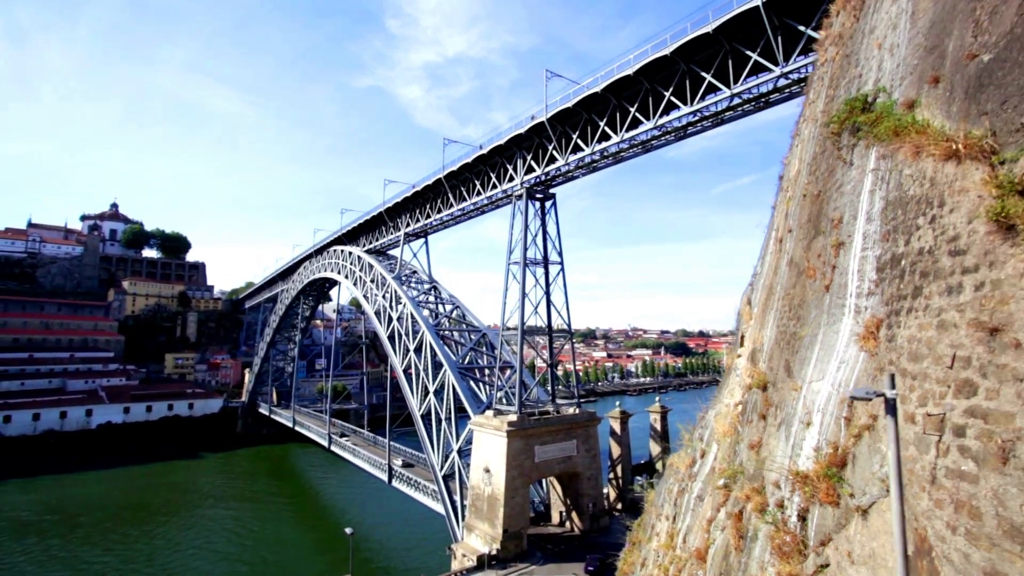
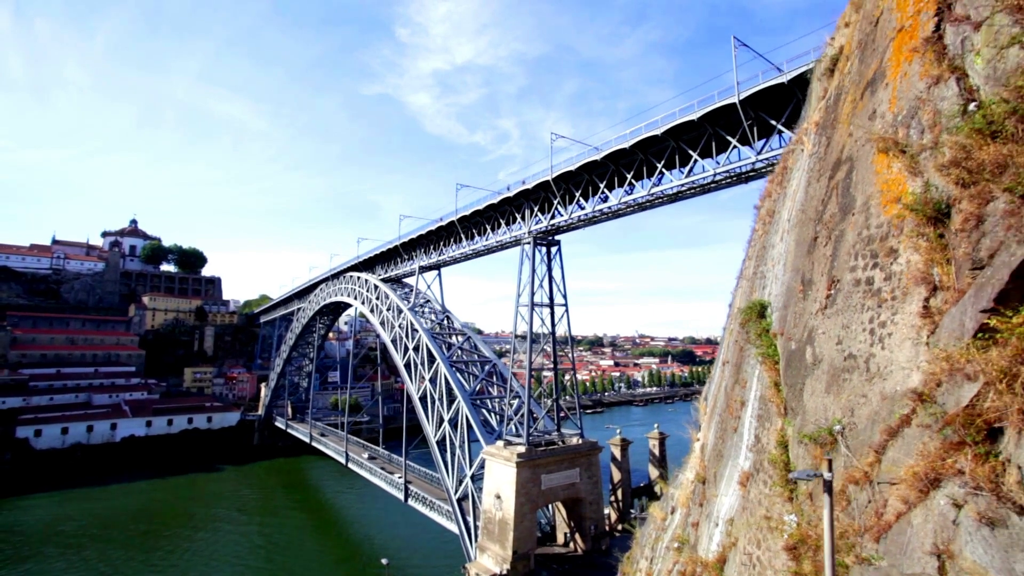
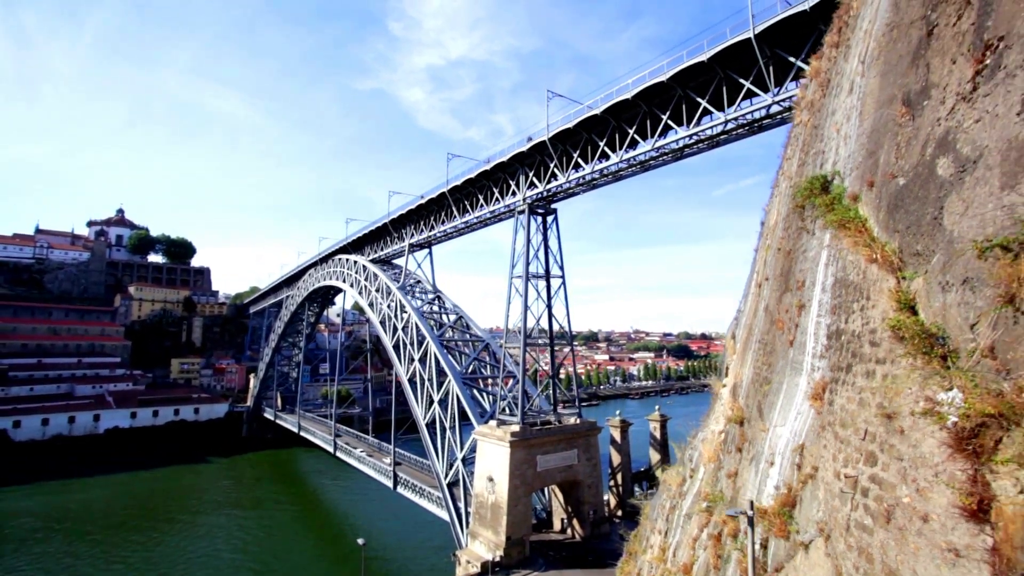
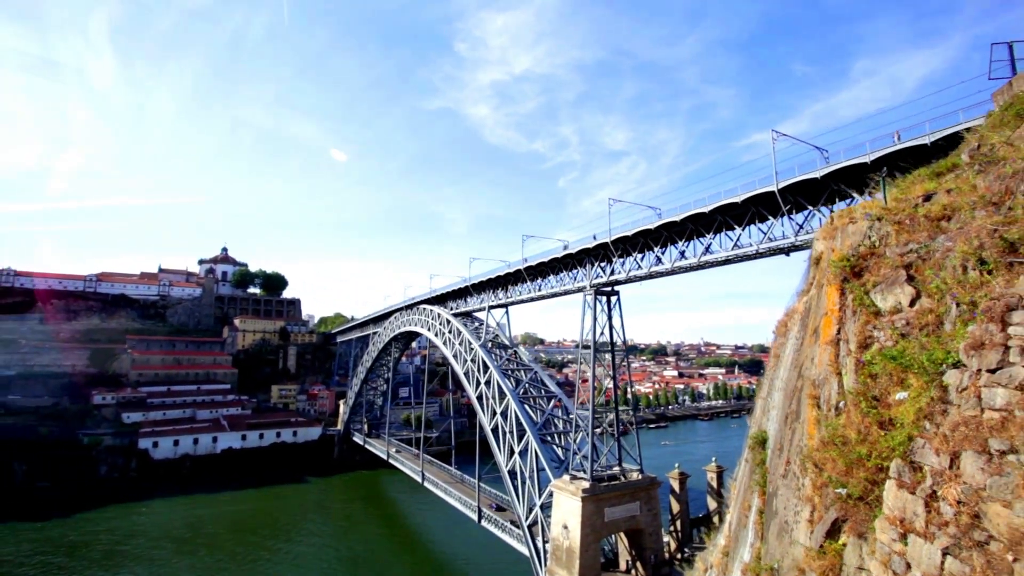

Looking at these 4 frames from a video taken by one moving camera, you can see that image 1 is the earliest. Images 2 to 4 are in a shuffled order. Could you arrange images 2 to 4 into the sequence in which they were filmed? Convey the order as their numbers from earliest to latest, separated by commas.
3, 2, 4
